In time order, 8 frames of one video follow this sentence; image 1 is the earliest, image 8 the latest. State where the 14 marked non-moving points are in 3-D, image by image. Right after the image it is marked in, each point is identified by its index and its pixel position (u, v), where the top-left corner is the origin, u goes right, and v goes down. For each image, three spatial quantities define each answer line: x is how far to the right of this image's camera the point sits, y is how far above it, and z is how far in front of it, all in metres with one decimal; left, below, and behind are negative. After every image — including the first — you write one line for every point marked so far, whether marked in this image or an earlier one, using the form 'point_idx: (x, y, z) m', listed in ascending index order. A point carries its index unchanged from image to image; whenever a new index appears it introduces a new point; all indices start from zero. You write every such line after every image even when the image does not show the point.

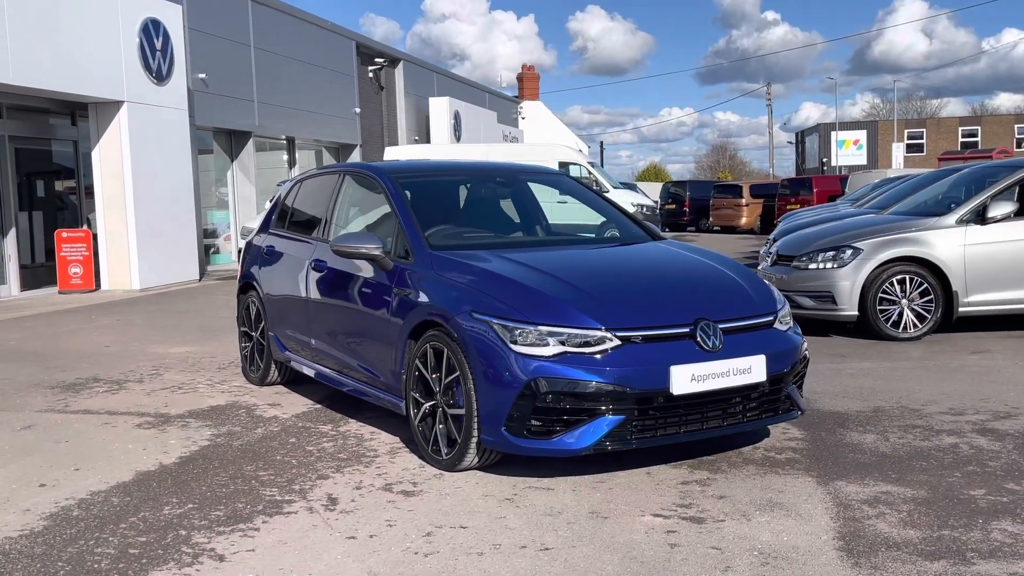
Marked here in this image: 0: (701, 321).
0: (+0.8, -0.1, +4.2) m
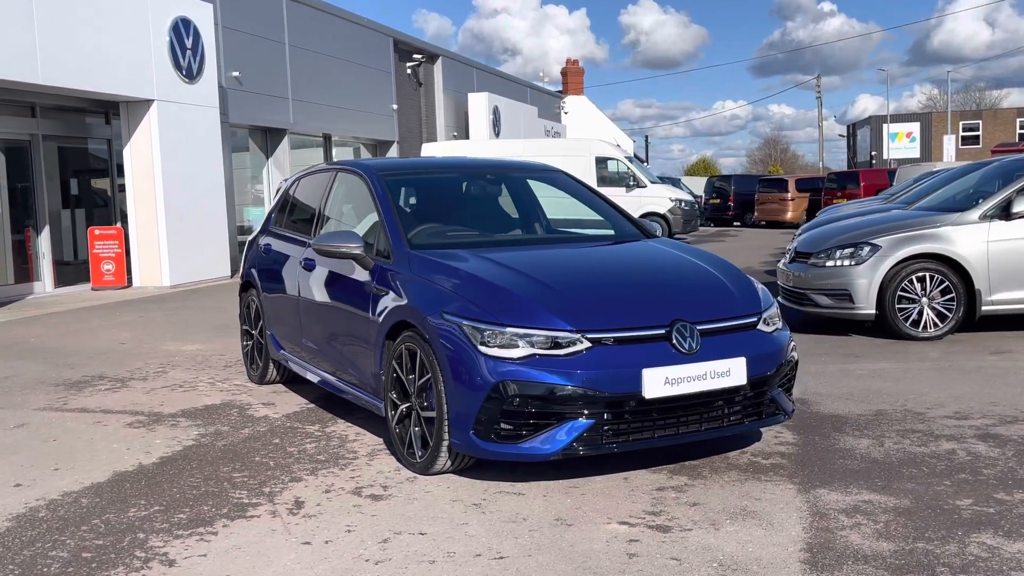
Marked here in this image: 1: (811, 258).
0: (+0.6, -0.1, +4.1) m
1: (+2.3, +0.2, +7.9) m
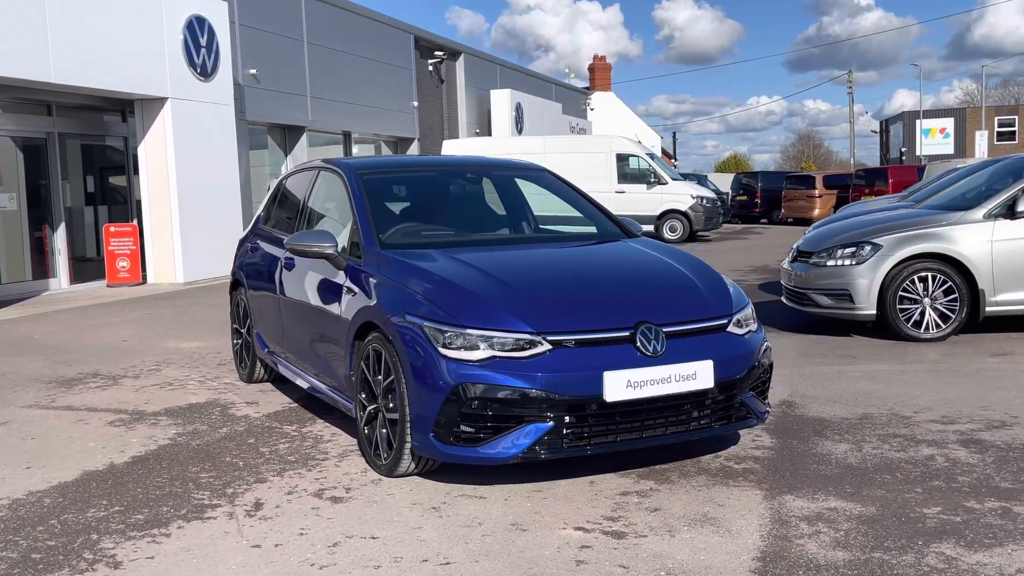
0: (+0.5, -0.1, +4.0) m
1: (+2.2, +0.2, +7.8) m
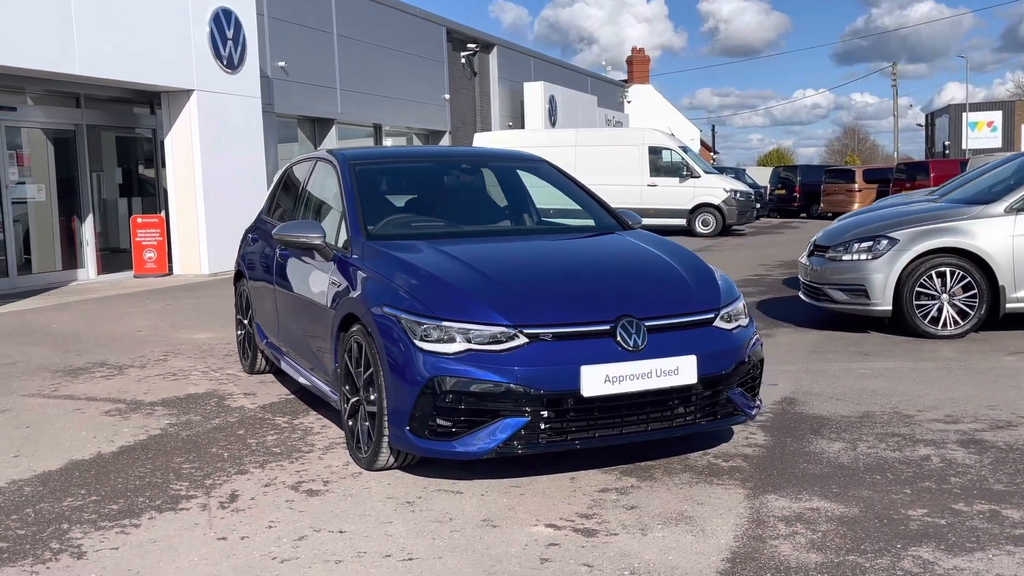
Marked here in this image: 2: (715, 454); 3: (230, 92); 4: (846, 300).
0: (+0.4, -0.1, +4.0) m
1: (+2.3, +0.3, +7.6) m
2: (+0.9, -0.7, +4.4) m
3: (-3.8, +2.7, +14.2) m
4: (+2.4, -0.1, +7.4) m
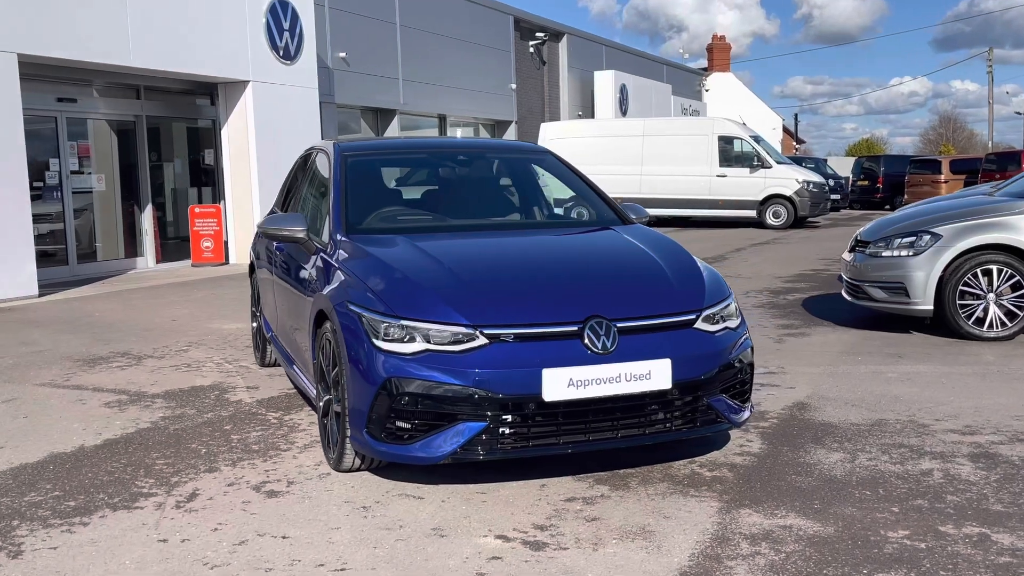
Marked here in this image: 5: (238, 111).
0: (+0.3, -0.1, +3.8) m
1: (+2.5, +0.3, +7.3) m
2: (+0.8, -0.7, +4.2) m
3: (-3.1, +2.8, +14.3) m
4: (+2.5, -0.1, +7.1) m
5: (-3.6, +2.3, +13.8) m
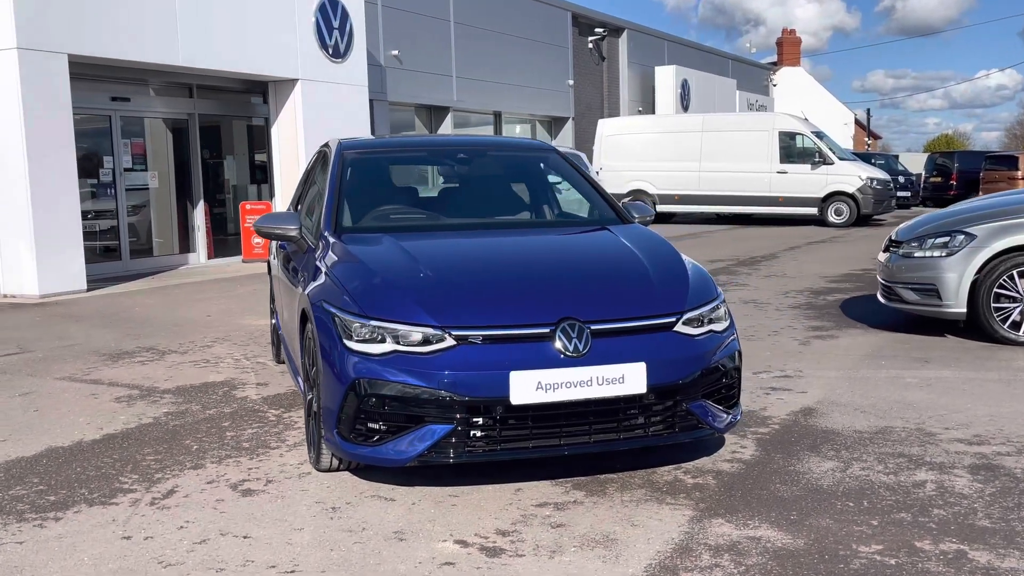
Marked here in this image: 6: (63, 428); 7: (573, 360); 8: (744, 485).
0: (+0.2, -0.1, +3.7) m
1: (+2.6, +0.3, +7.0) m
2: (+0.7, -0.7, +4.1) m
3: (-2.4, +2.9, +14.4) m
4: (+2.6, -0.1, +6.8) m
5: (-3.0, +2.4, +13.9) m
6: (-2.1, -0.7, +5.0) m
7: (+0.2, -0.3, +3.6) m
8: (+0.9, -0.7, +3.9) m
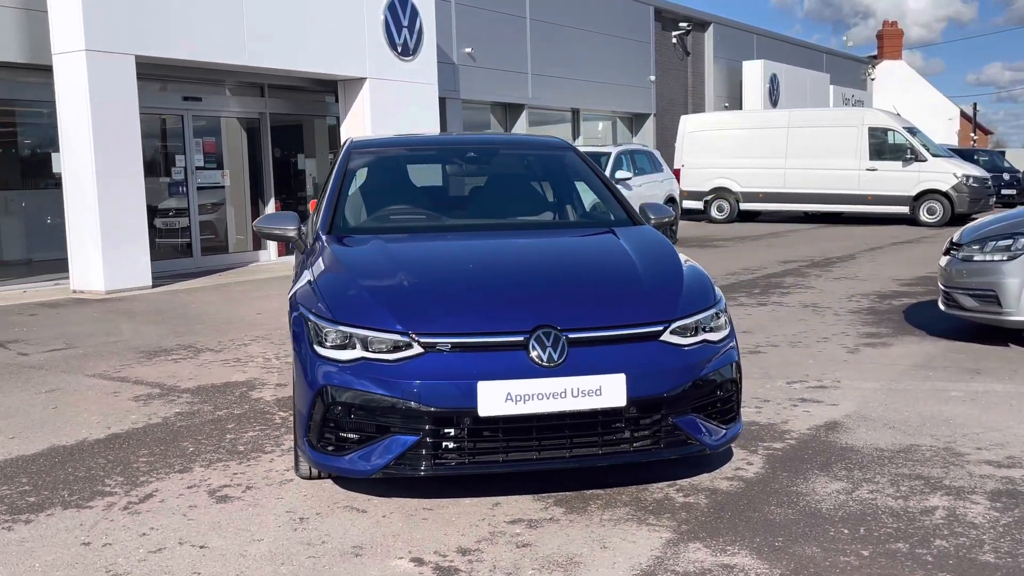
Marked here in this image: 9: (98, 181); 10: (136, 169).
0: (+0.1, -0.1, +3.5) m
1: (+2.8, +0.2, +6.6) m
2: (+0.6, -0.7, +3.9) m
3: (-1.5, +2.9, +14.4) m
4: (+2.8, -0.1, +6.4) m
5: (-2.1, +2.4, +14.0) m
6: (-2.1, -0.7, +5.0) m
7: (+0.1, -0.3, +3.4) m
8: (+0.8, -0.8, +3.6) m
9: (-4.1, +1.1, +10.4) m
10: (-3.9, +1.2, +10.9) m
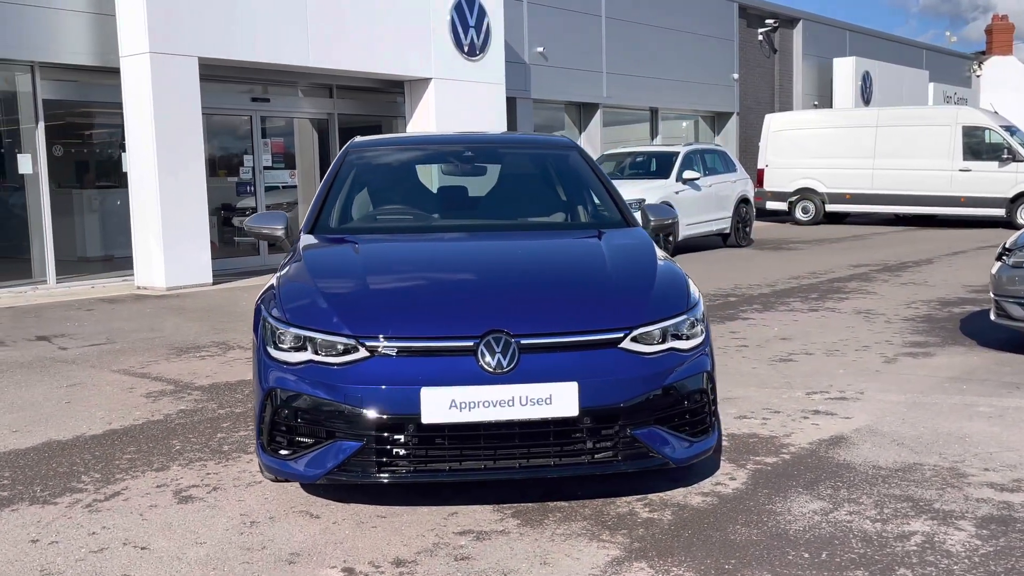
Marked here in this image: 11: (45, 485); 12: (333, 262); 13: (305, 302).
0: (-0.1, -0.1, +3.4) m
1: (+3.0, +0.2, +6.2) m
2: (+0.5, -0.7, +3.7) m
3: (-0.5, +2.9, +14.4) m
4: (+2.9, -0.2, +6.0) m
5: (-1.2, +2.4, +14.0) m
6: (-2.1, -0.6, +5.1) m
7: (-0.1, -0.3, +3.3) m
8: (+0.6, -0.8, +3.5) m
9: (-3.6, +1.1, +10.7) m
10: (-3.3, +1.3, +11.1) m
11: (-1.8, -0.8, +4.0) m
12: (-0.7, +0.1, +4.0) m
13: (-0.7, 0.0, +3.6) m
